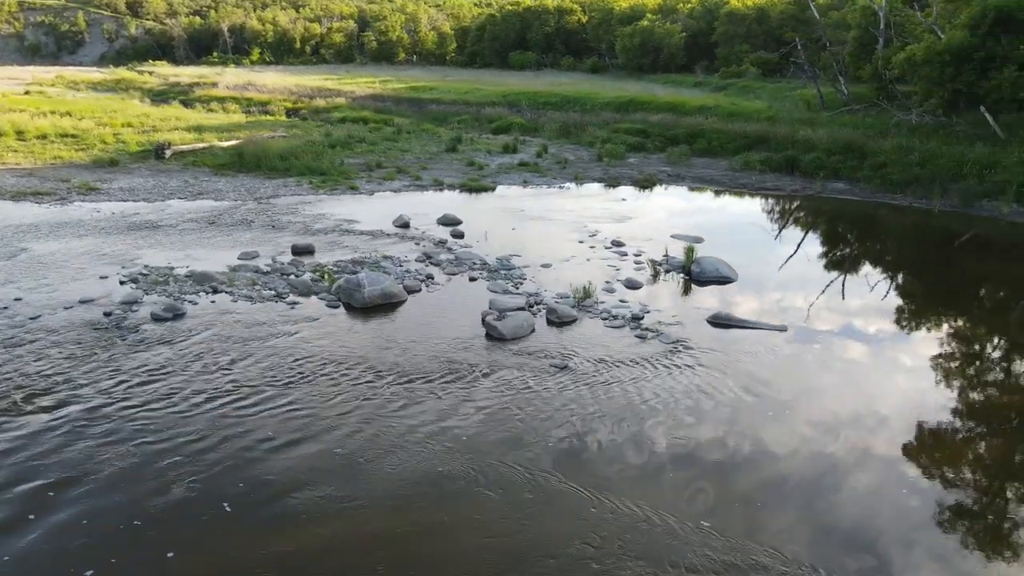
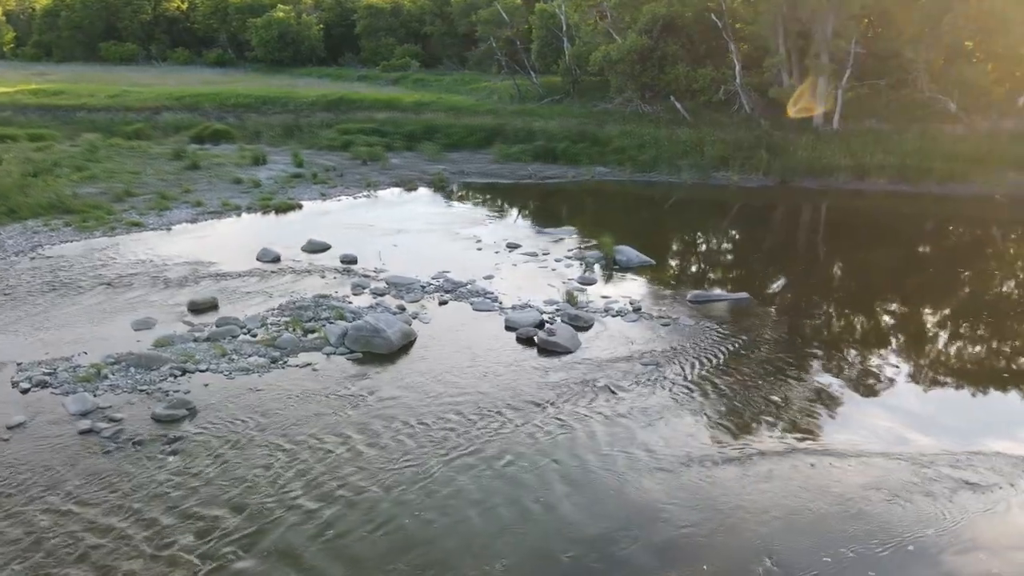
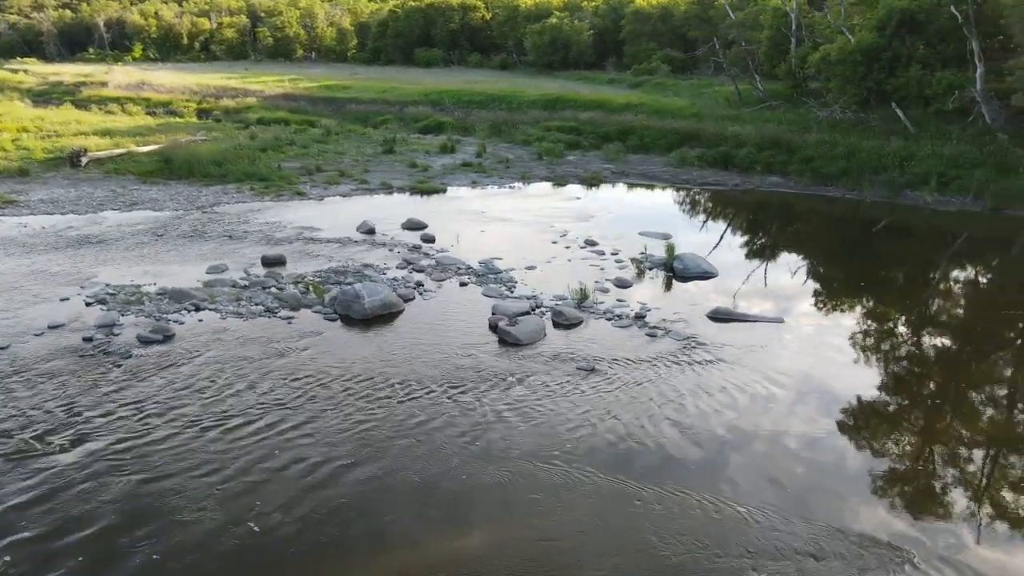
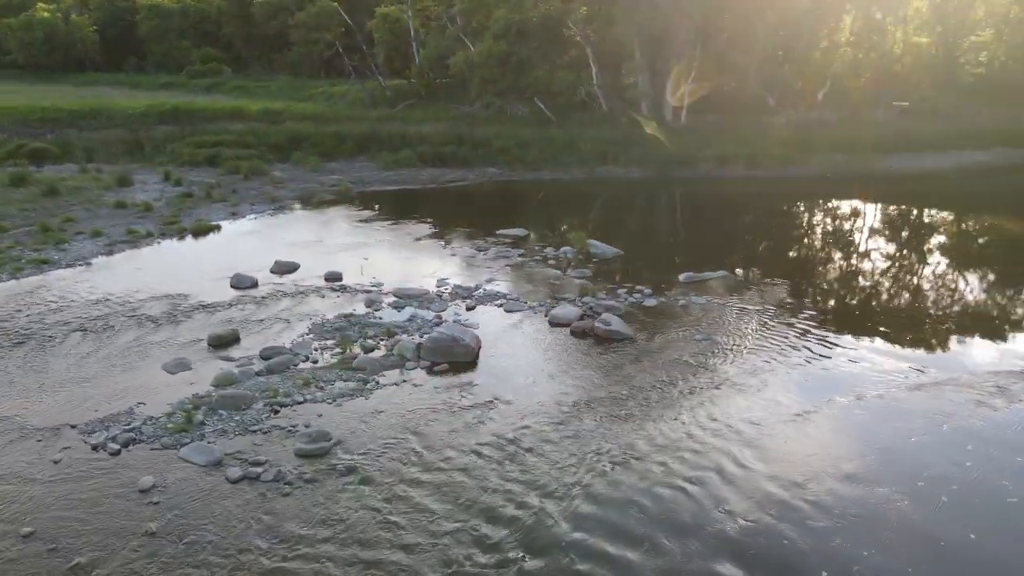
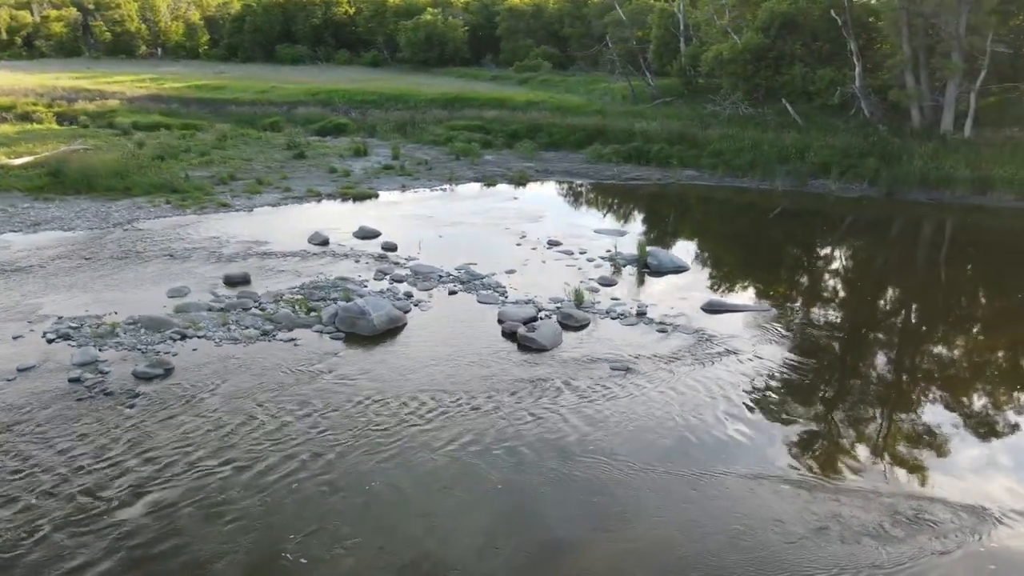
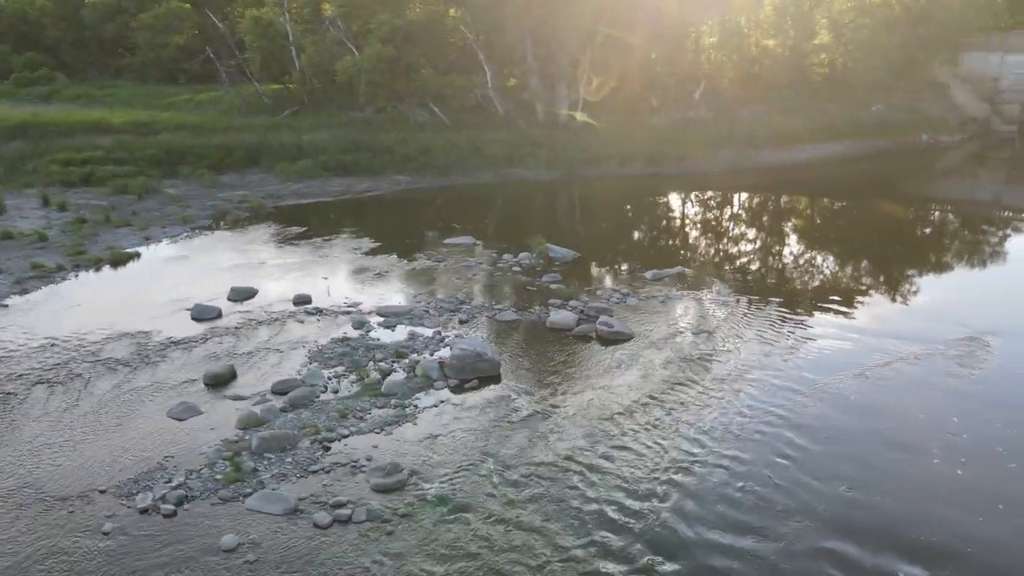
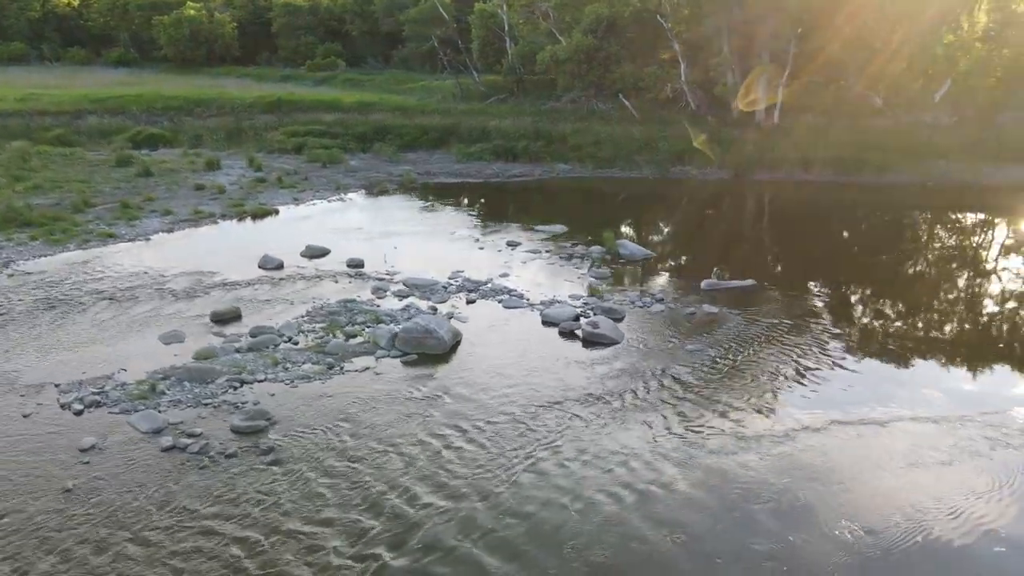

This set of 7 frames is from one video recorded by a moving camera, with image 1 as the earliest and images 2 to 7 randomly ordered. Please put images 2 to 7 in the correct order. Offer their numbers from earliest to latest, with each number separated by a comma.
3, 5, 2, 7, 4, 6
